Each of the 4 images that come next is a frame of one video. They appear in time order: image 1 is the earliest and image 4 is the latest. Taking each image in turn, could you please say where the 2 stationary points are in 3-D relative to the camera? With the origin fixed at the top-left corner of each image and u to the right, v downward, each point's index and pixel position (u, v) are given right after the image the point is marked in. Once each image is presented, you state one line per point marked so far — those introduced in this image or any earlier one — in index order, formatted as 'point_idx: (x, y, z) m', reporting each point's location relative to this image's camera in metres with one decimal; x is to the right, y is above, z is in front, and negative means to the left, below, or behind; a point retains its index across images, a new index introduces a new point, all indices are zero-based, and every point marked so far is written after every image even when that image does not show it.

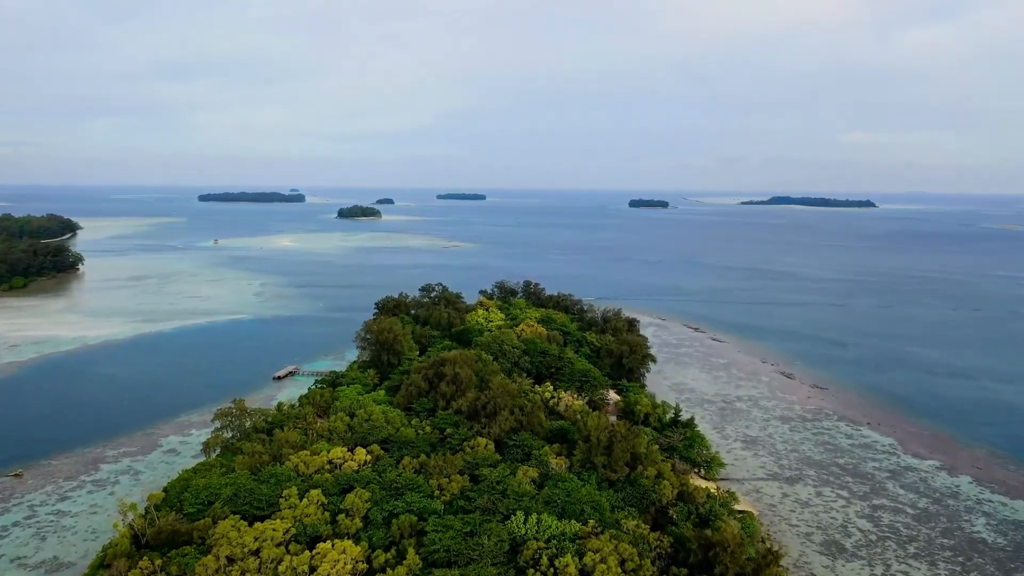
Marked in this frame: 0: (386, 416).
0: (-3.3, -3.3, +15.9) m
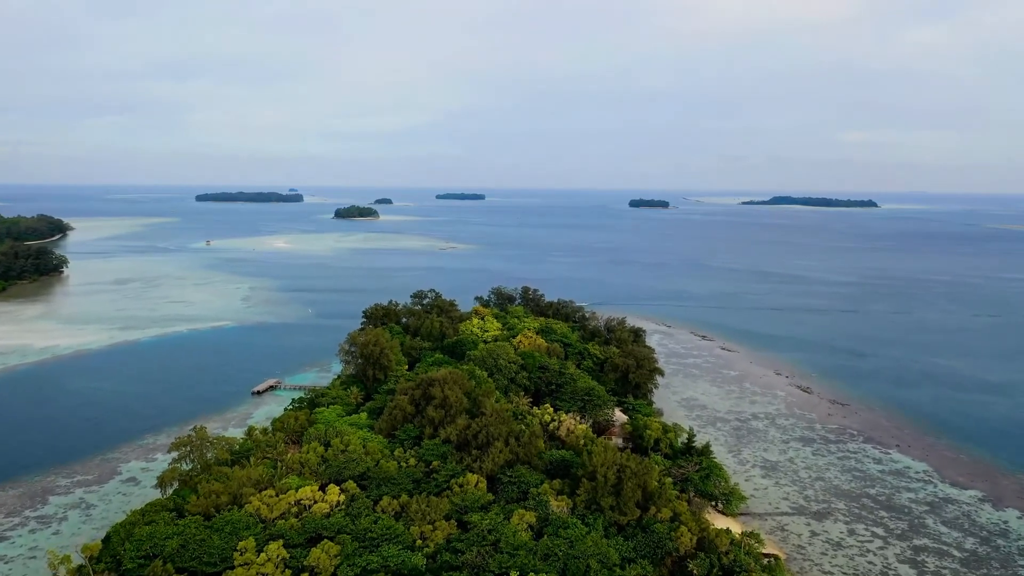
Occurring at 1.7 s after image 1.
0: (-3.4, -3.6, +14.2) m
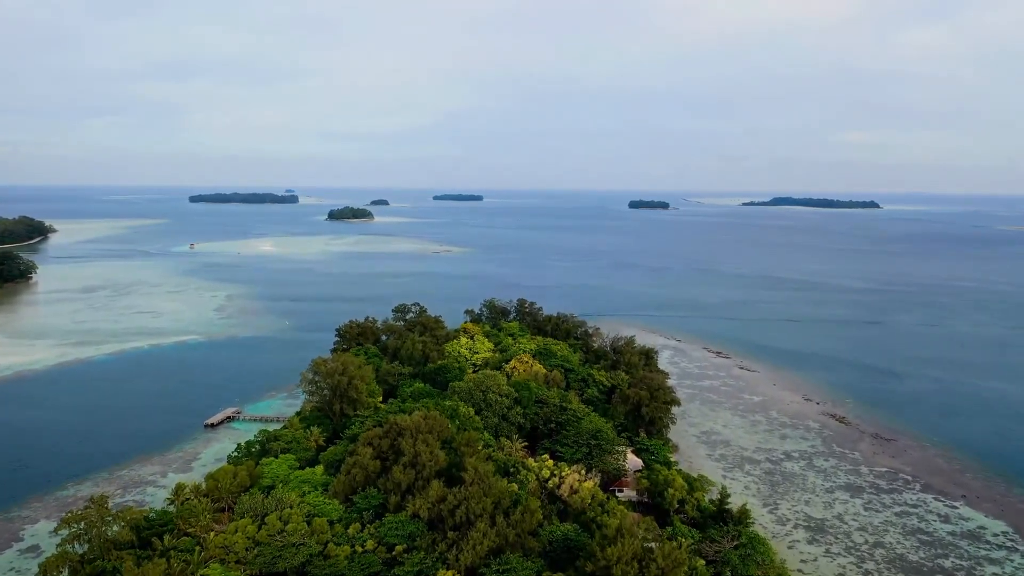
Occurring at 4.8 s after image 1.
0: (-3.6, -4.2, +11.1) m
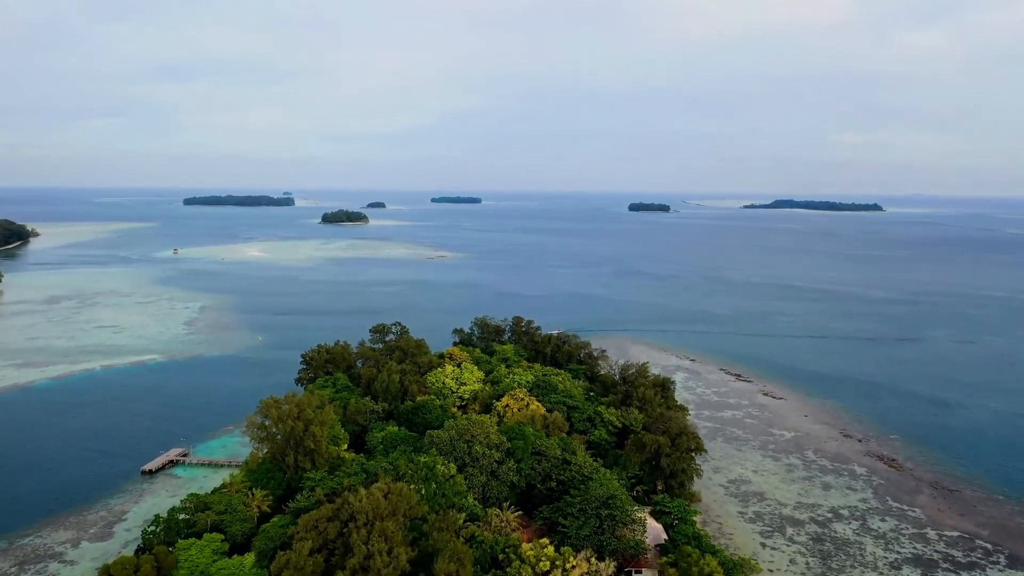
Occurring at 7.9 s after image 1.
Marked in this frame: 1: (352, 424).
0: (-3.8, -4.7, +8.0) m
1: (-4.1, -3.5, +15.9) m
